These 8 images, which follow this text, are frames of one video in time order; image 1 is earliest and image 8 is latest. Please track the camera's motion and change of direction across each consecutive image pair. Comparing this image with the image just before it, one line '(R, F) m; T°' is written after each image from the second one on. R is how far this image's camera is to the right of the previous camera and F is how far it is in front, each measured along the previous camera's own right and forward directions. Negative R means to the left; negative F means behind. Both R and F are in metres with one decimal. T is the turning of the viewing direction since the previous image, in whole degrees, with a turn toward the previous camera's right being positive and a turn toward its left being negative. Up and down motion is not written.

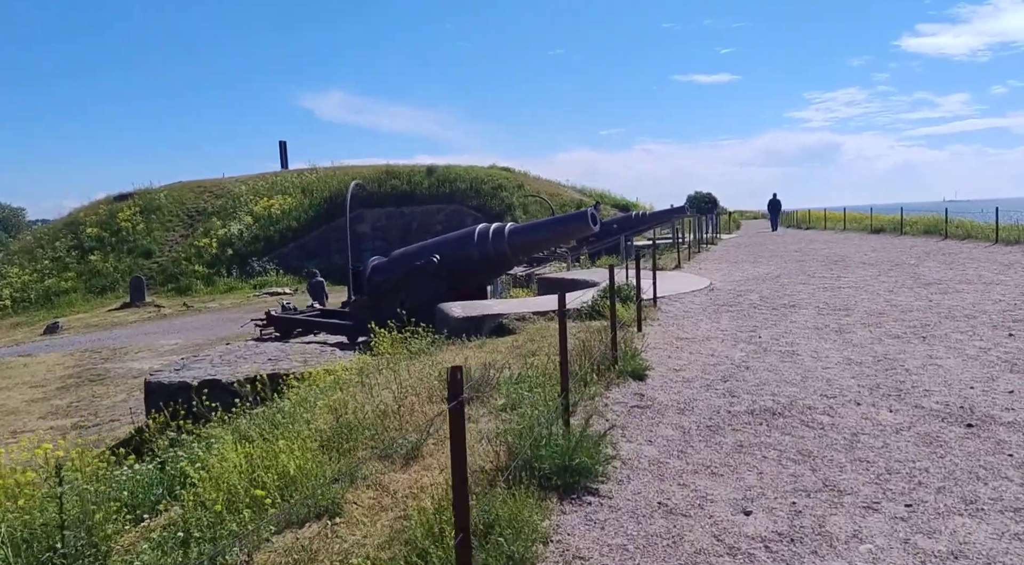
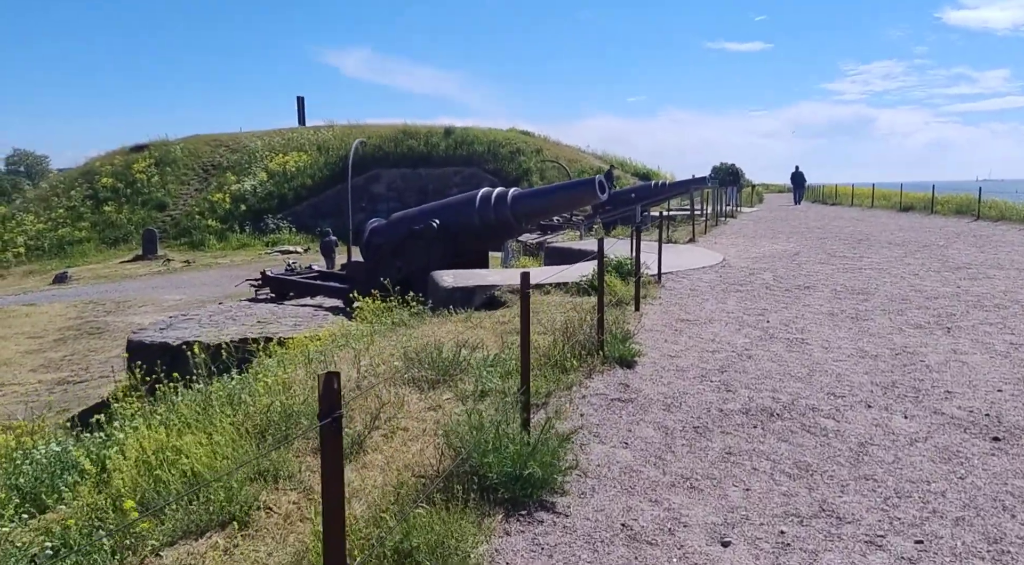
(+0.3, +0.6) m; -1°
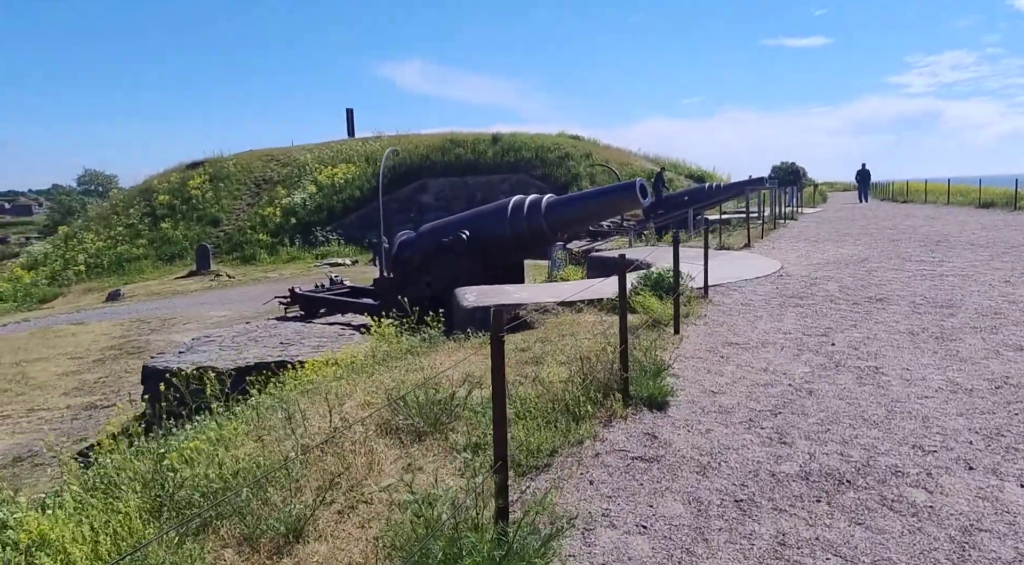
(+0.3, +0.9) m; -5°
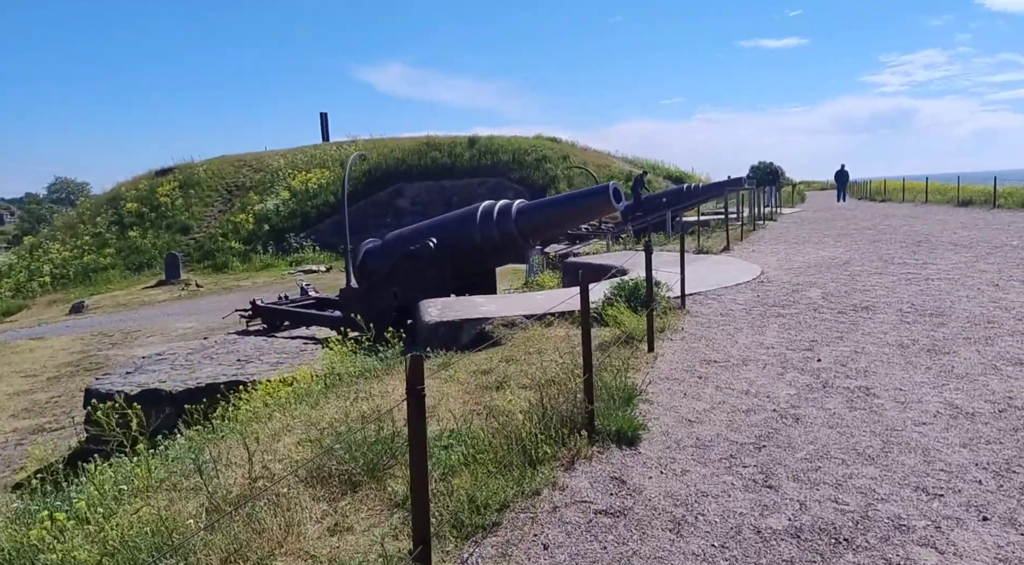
(+0.2, +0.5) m; +1°
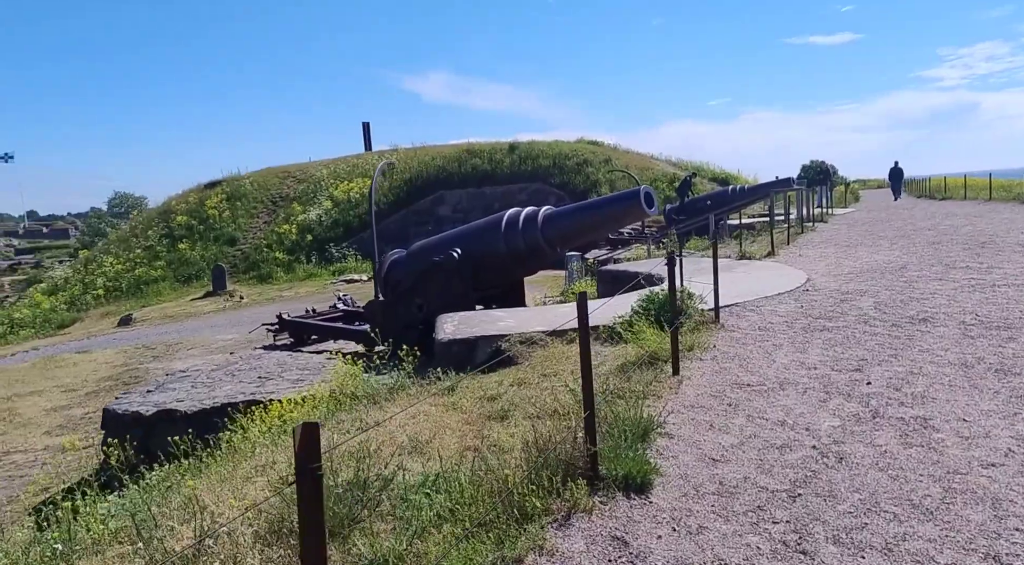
(+0.3, +0.5) m; -4°
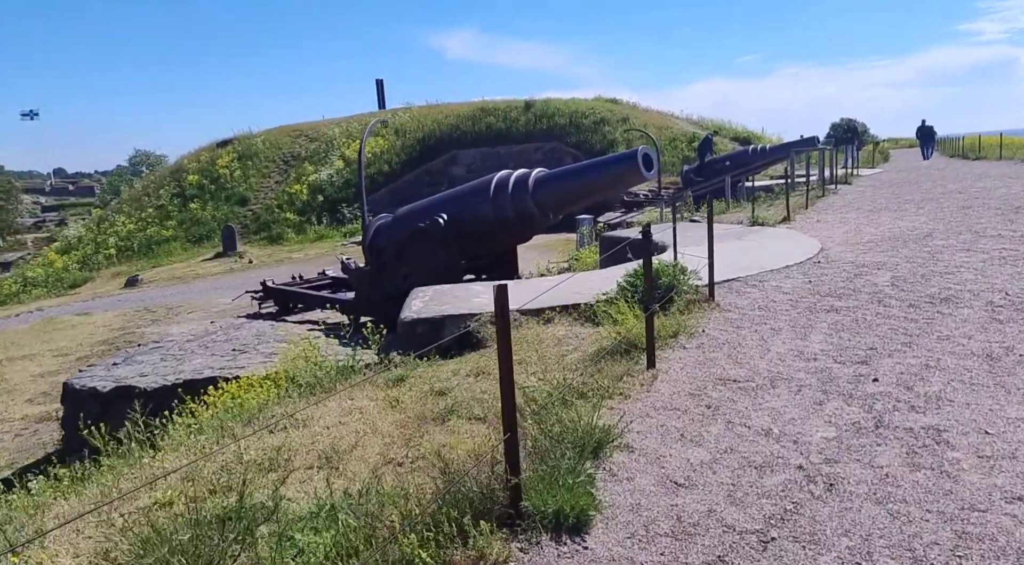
(+0.4, +0.7) m; -2°
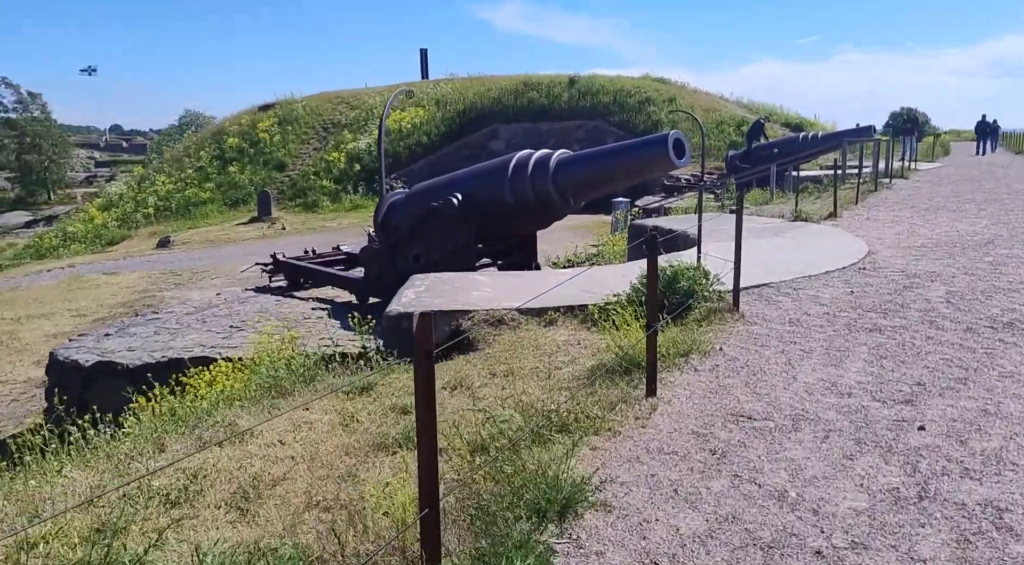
(+0.3, +0.7) m; -3°
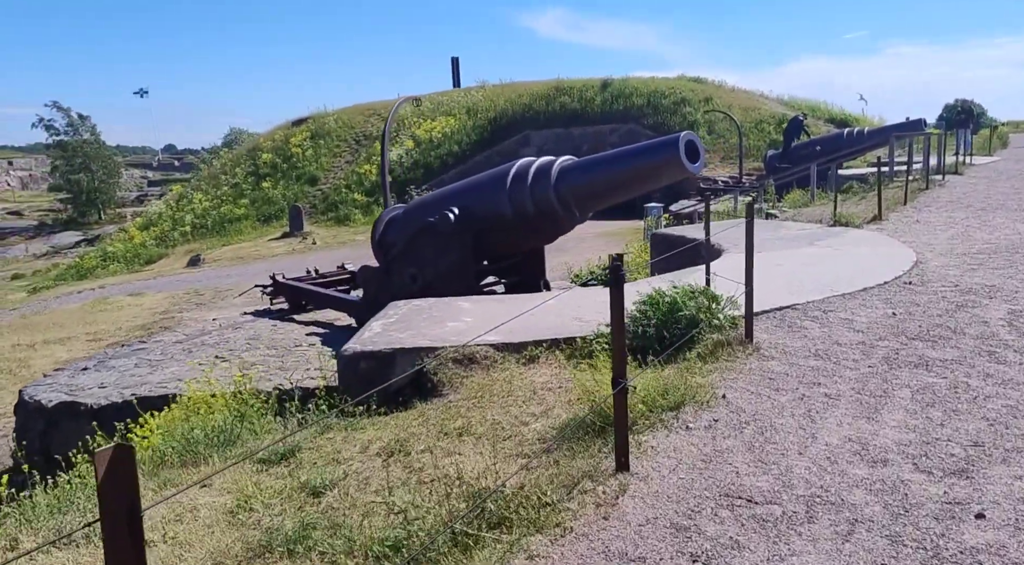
(+0.5, +0.8) m; -4°
